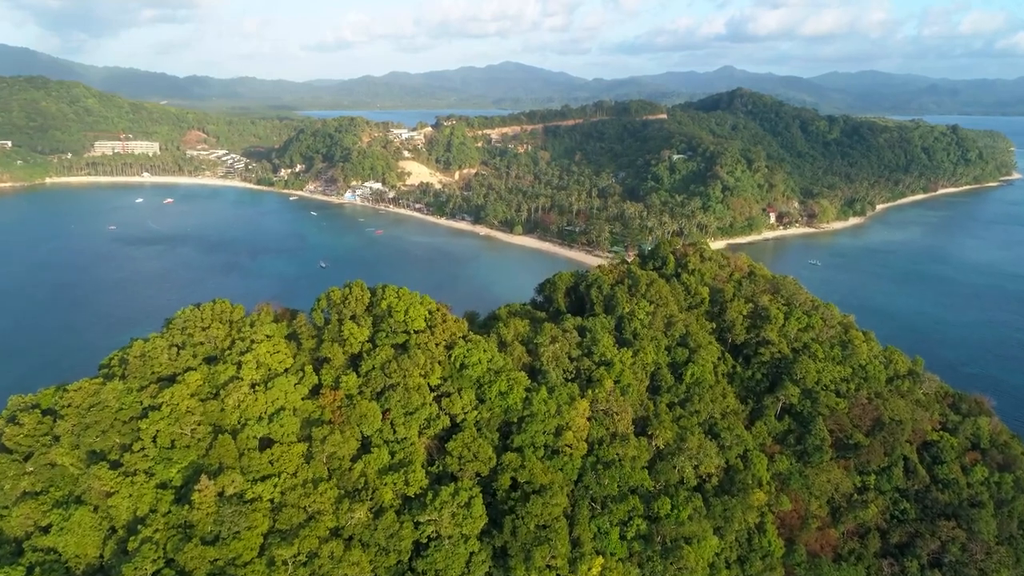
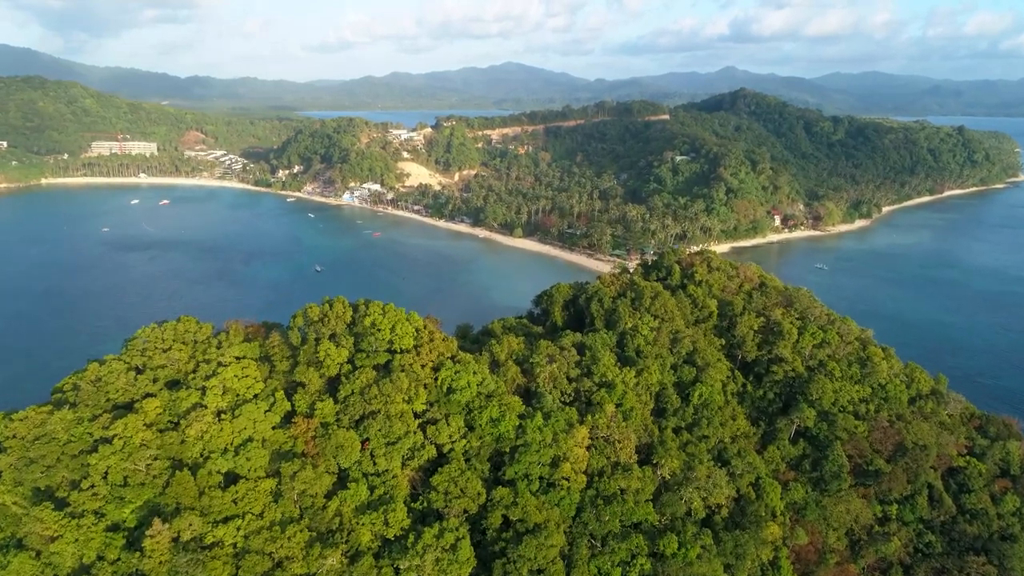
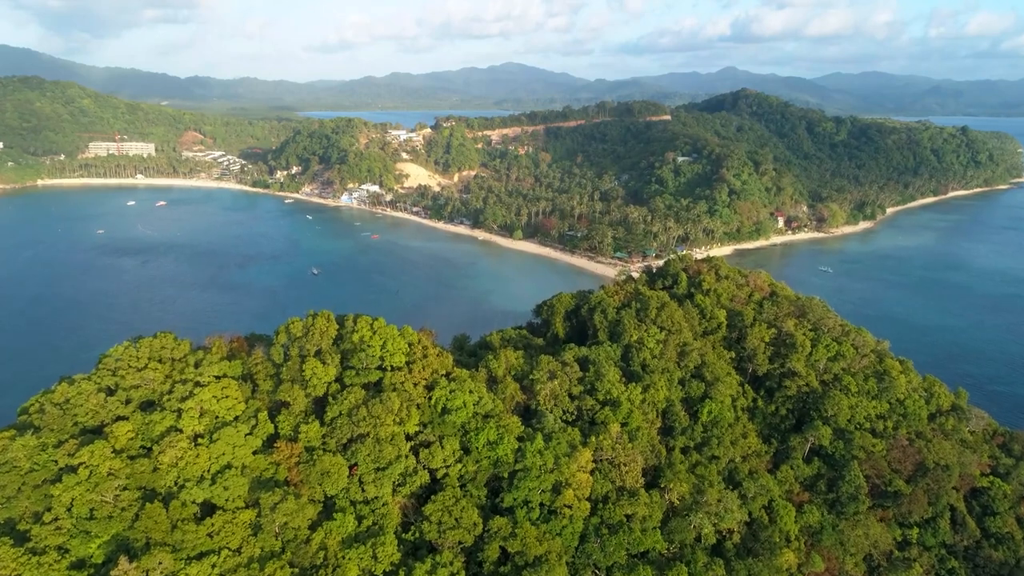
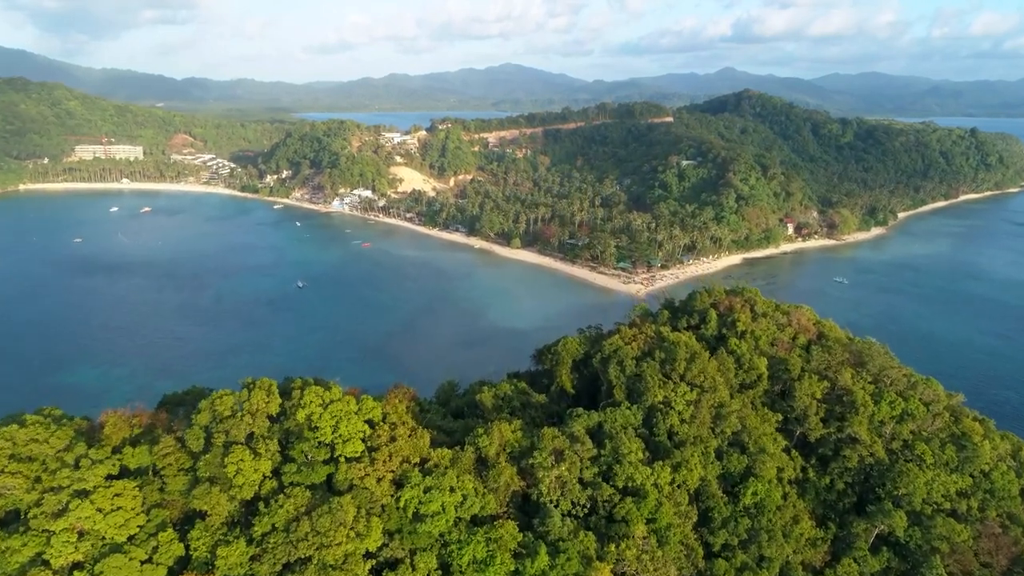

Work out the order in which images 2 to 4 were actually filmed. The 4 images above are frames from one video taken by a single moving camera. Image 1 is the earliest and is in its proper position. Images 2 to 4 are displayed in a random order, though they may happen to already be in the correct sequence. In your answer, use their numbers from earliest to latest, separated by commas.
2, 3, 4
